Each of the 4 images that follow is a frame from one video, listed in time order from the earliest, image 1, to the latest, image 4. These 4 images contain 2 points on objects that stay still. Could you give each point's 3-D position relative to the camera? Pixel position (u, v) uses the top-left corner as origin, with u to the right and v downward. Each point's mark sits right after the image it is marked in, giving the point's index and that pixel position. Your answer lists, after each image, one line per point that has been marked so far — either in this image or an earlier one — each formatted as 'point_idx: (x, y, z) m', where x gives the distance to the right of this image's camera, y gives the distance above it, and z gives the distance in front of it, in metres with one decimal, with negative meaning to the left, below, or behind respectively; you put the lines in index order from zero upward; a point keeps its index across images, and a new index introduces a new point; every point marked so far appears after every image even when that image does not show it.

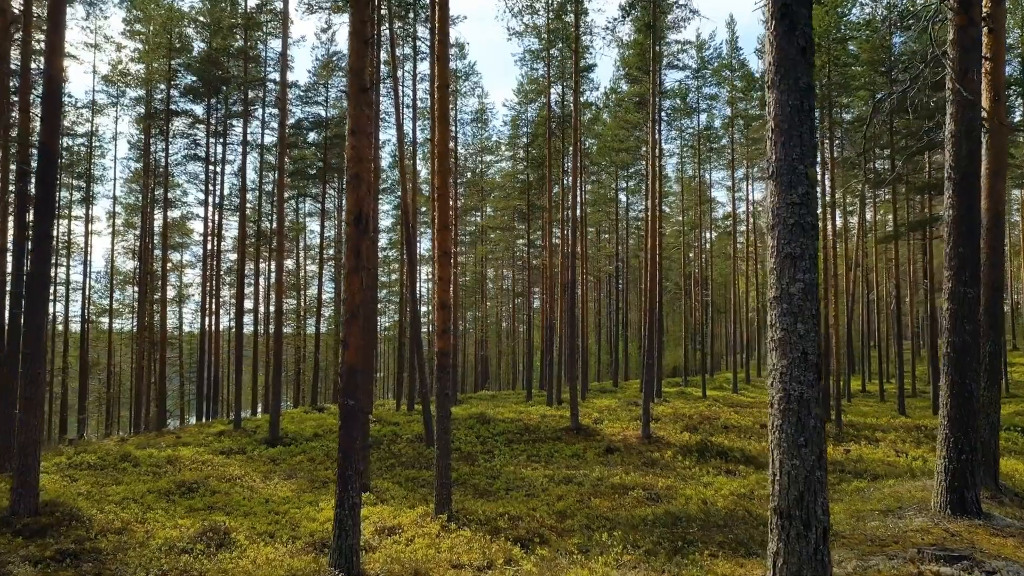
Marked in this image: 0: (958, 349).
0: (+5.1, -0.7, +6.3) m
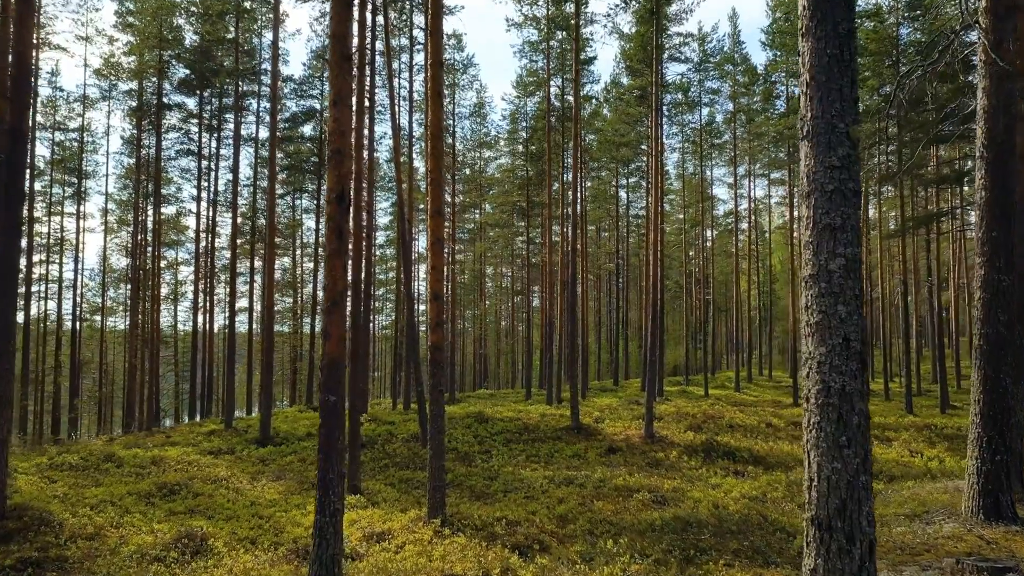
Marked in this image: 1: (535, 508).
0: (+5.1, -0.6, +5.8) m
1: (+0.3, -3.2, +8.0) m
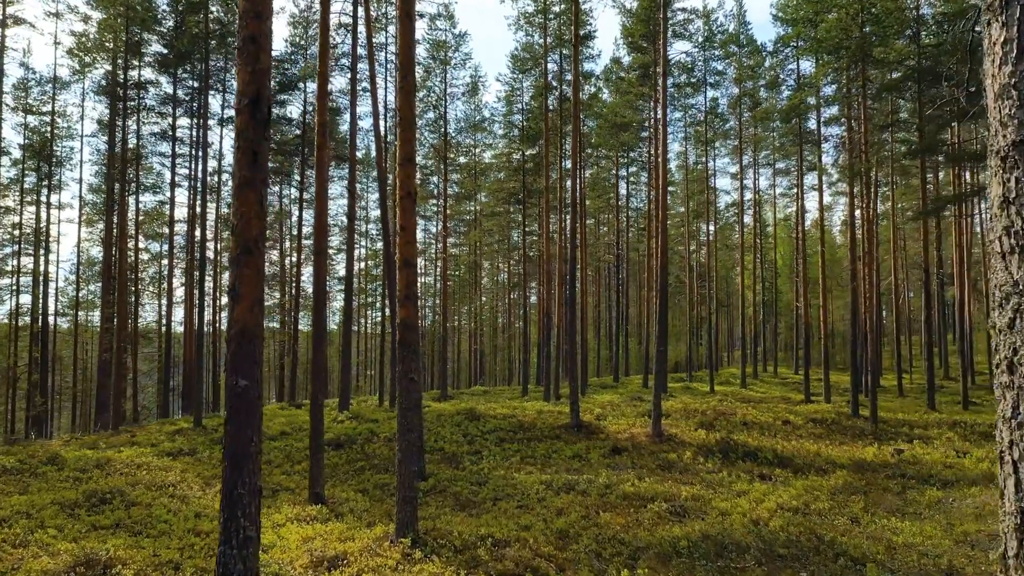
0: (+5.0, -0.2, +4.5) m
1: (+0.2, -2.8, +6.6) m
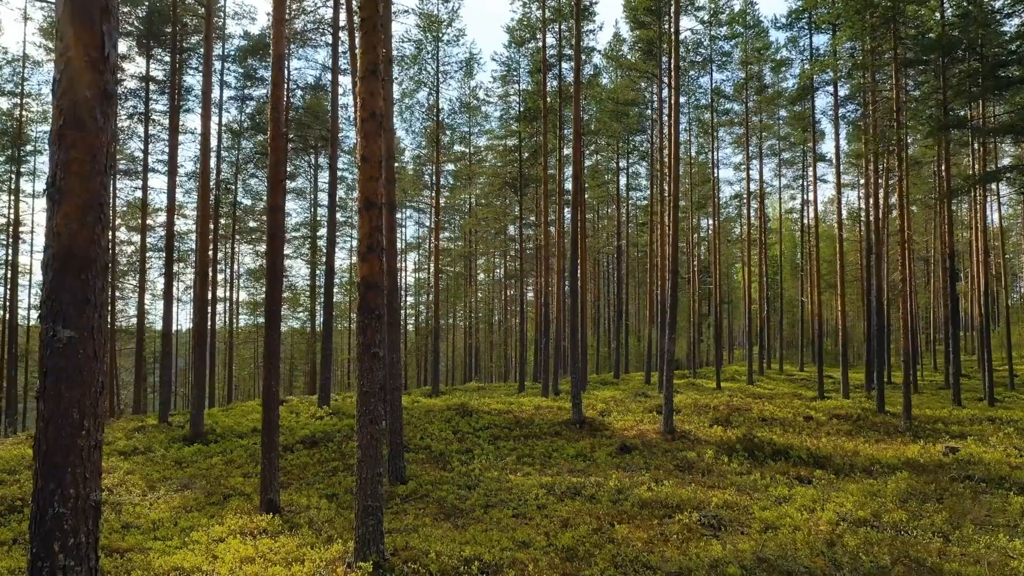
0: (+4.9, +0.2, +3.2) m
1: (+0.1, -2.4, +5.3) m
